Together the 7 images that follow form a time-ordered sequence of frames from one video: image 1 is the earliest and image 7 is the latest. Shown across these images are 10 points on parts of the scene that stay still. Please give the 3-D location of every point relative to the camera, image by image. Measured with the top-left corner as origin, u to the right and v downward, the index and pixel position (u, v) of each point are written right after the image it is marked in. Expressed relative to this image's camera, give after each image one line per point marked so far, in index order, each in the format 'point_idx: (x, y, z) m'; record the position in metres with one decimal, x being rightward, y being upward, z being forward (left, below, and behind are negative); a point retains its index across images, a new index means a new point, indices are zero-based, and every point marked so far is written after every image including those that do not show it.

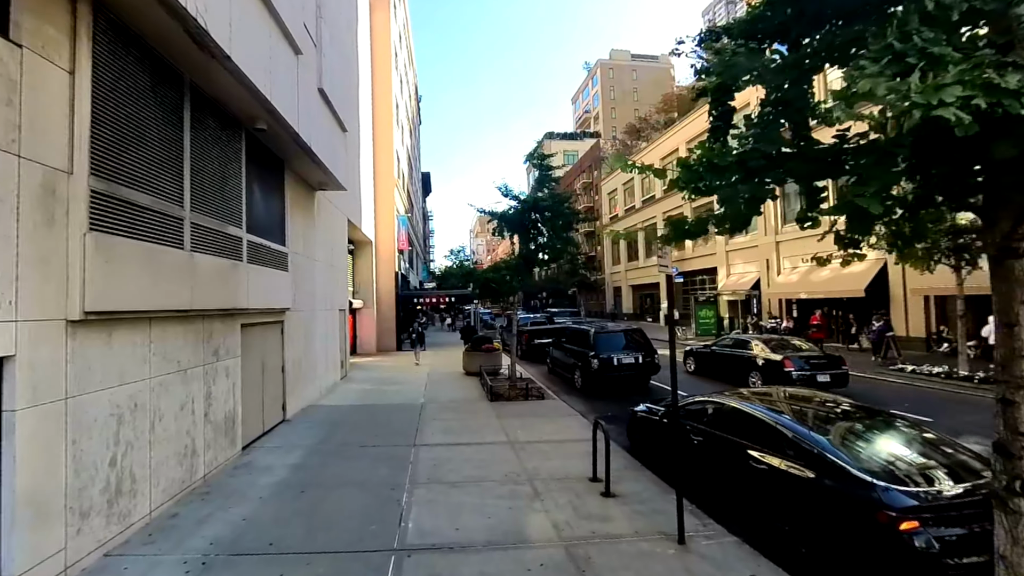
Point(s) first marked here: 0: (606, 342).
0: (+2.5, -1.4, +13.5) m
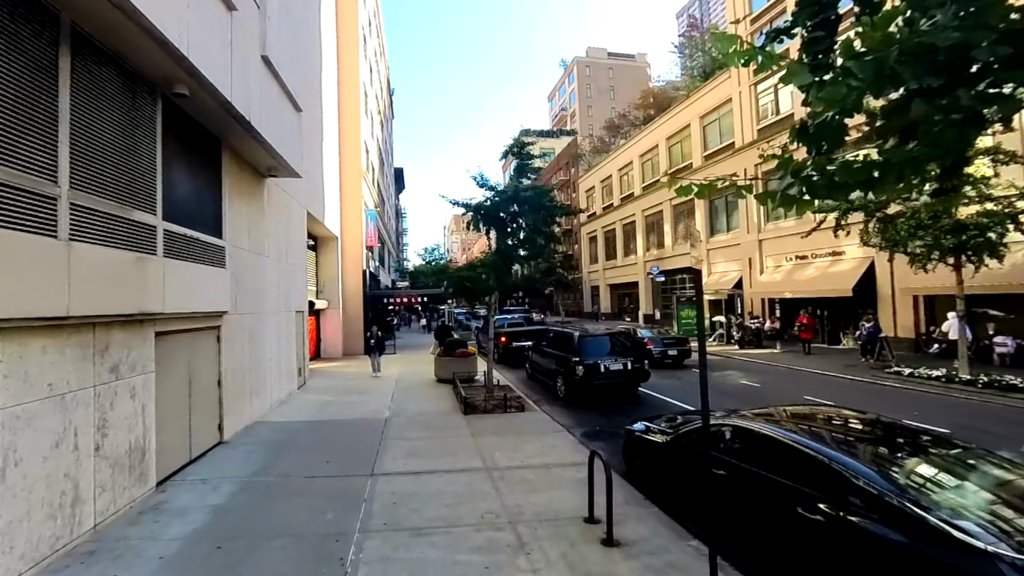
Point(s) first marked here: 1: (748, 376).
0: (+2.0, -1.4, +12.3) m
1: (+7.5, -2.8, +16.2) m
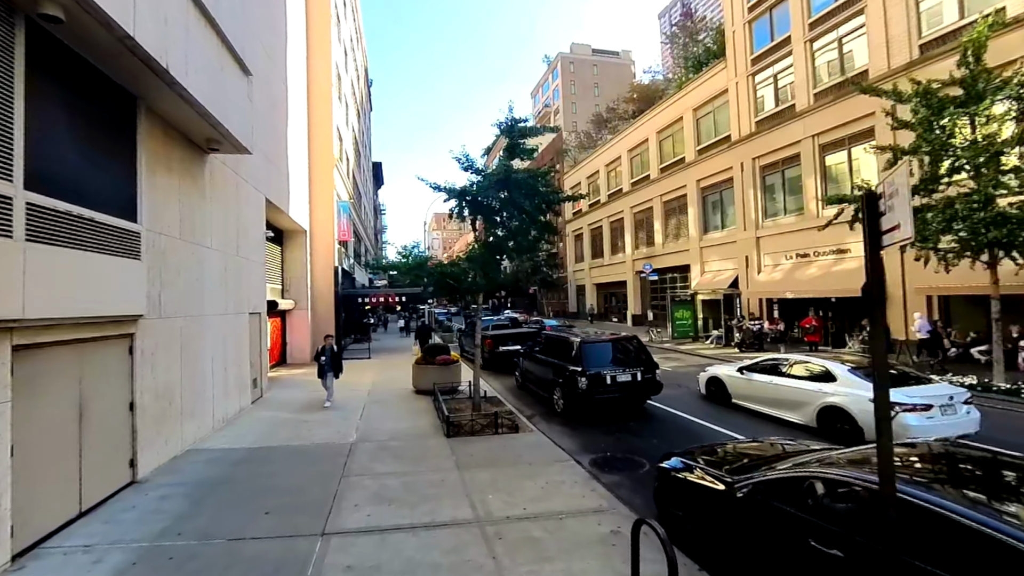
0: (+1.8, -1.4, +10.6) m
1: (+7.2, -2.7, +14.7) m
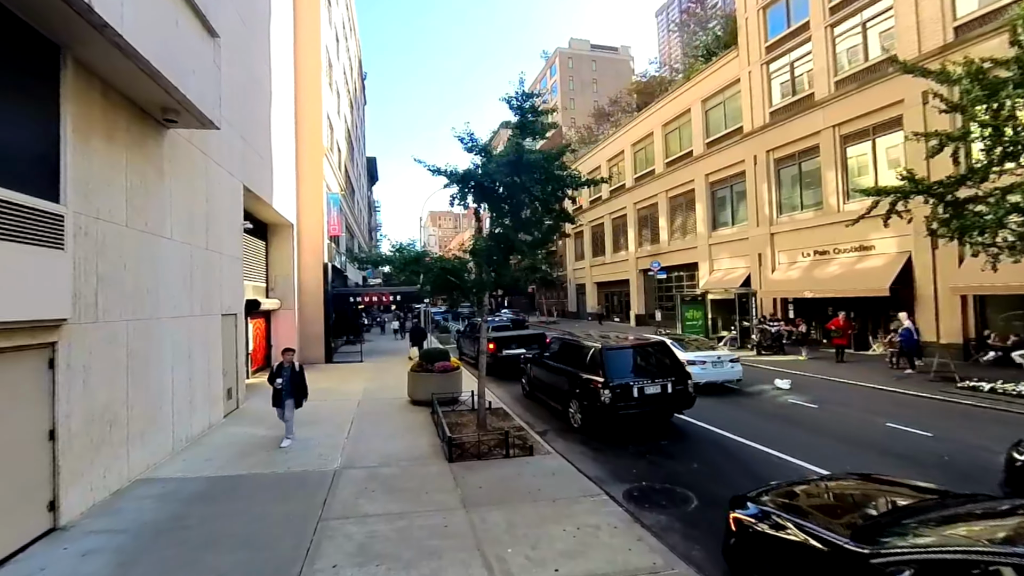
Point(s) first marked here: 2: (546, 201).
0: (+2.0, -1.3, +9.3) m
1: (+7.3, -2.7, +13.4) m
2: (+0.7, +1.7, +9.7) m
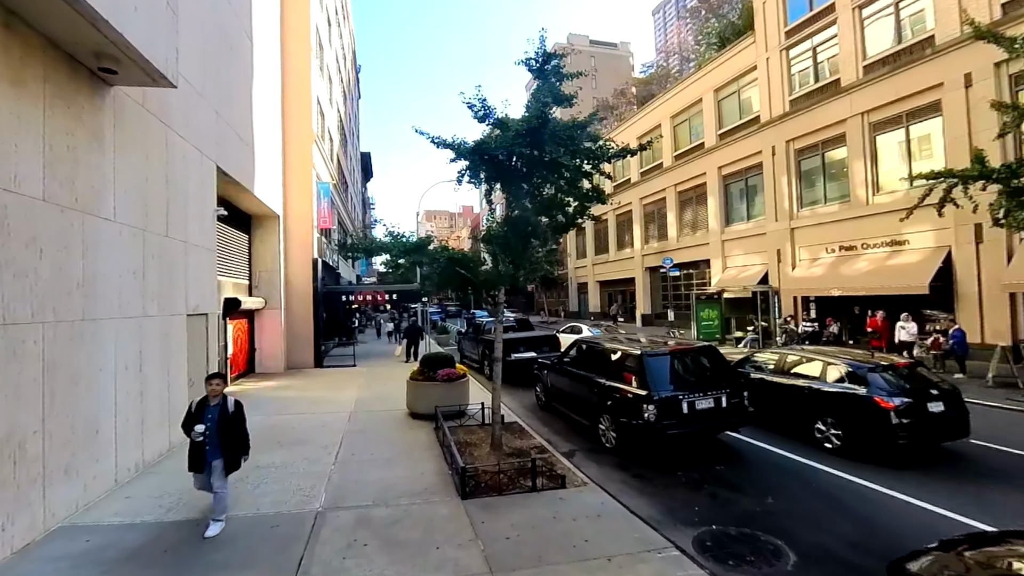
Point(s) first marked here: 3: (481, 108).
0: (+2.3, -1.2, +7.8) m
1: (+7.6, -2.6, +11.9) m
2: (+1.0, +1.8, +8.2) m
3: (-0.5, +3.0, +8.5) m
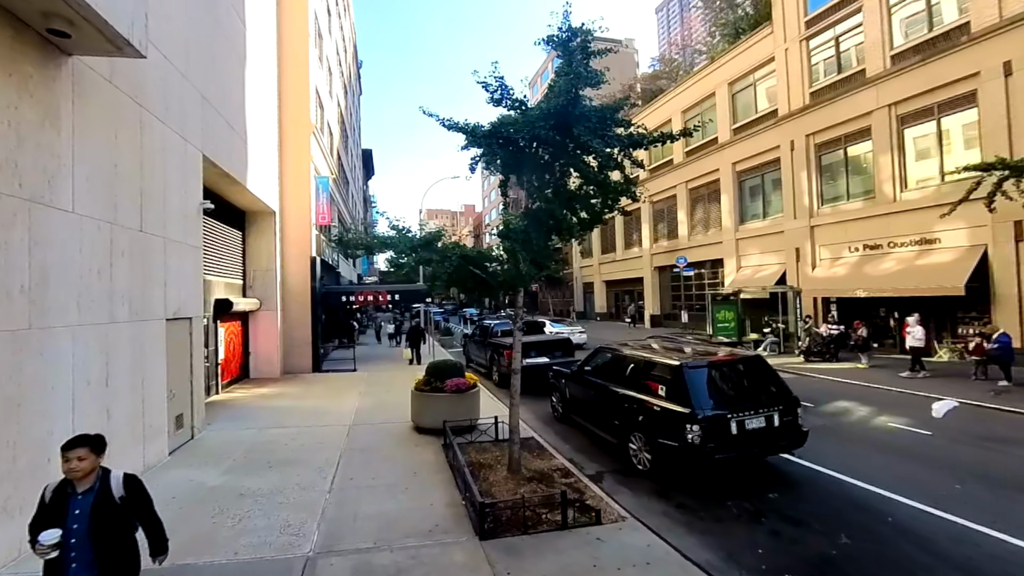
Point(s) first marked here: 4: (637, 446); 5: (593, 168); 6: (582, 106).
0: (+2.6, -1.3, +6.8) m
1: (+7.9, -2.6, +11.0) m
2: (+1.3, +1.8, +7.2) m
3: (-0.2, +3.0, +7.5) m
4: (+1.8, -2.3, +7.3) m
5: (+1.2, +1.7, +7.4) m
6: (+1.0, +2.6, +7.1) m
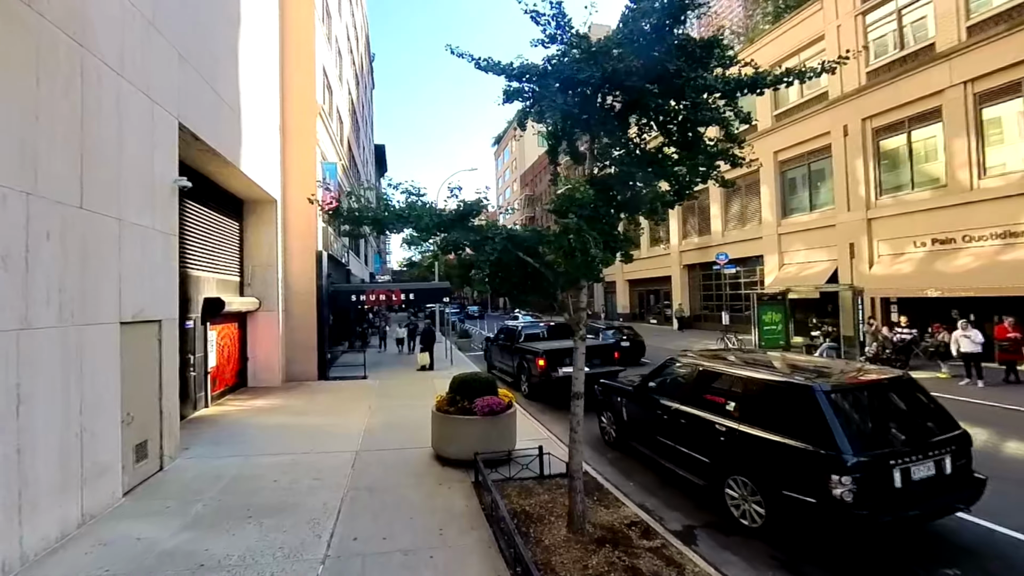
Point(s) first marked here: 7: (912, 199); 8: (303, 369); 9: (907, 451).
0: (+3.2, -1.2, +4.9) m
1: (+8.6, -2.6, +8.9) m
2: (+1.9, +1.8, +5.4) m
3: (+0.4, +3.0, +5.7) m
4: (+2.4, -2.2, +5.4) m
5: (+1.8, +1.8, +5.5) m
6: (+1.6, +2.6, +5.3) m
7: (+14.4, +3.2, +18.2) m
8: (-6.2, -2.4, +15.0) m
9: (+3.6, -1.5, +4.7) m
